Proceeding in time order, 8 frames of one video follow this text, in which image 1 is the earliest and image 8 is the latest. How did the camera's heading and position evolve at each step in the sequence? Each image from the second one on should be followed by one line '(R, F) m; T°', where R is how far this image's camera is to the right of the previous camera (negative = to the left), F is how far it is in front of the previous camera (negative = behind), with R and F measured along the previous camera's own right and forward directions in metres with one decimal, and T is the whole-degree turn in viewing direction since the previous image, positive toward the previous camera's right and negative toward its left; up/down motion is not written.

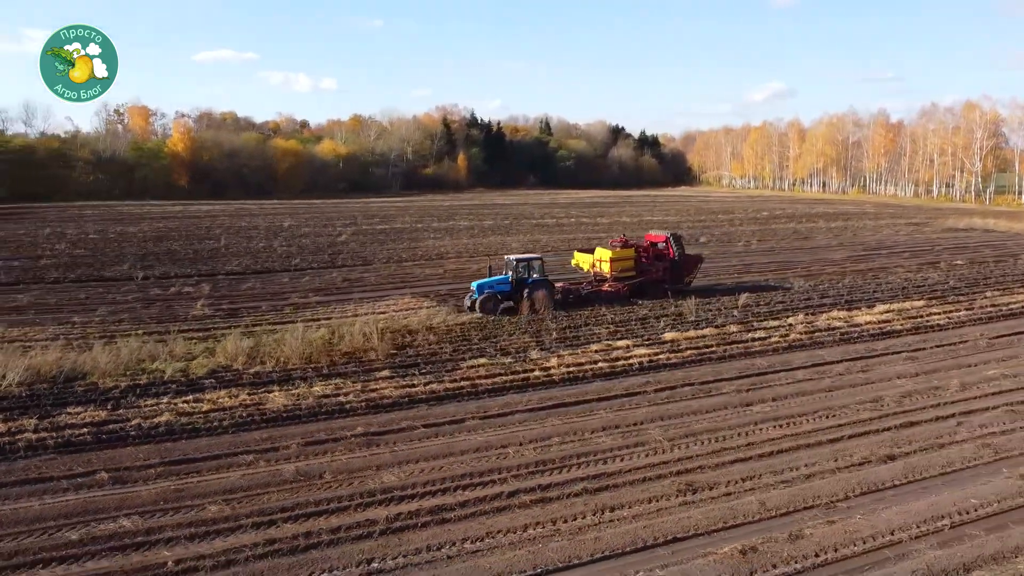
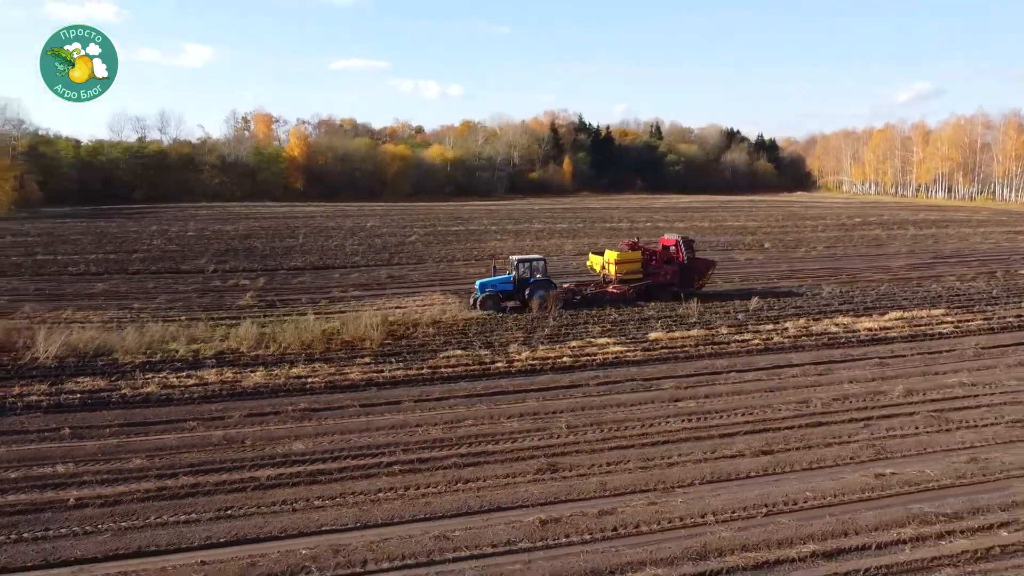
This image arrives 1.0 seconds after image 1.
(+2.3, -0.5) m; -9°
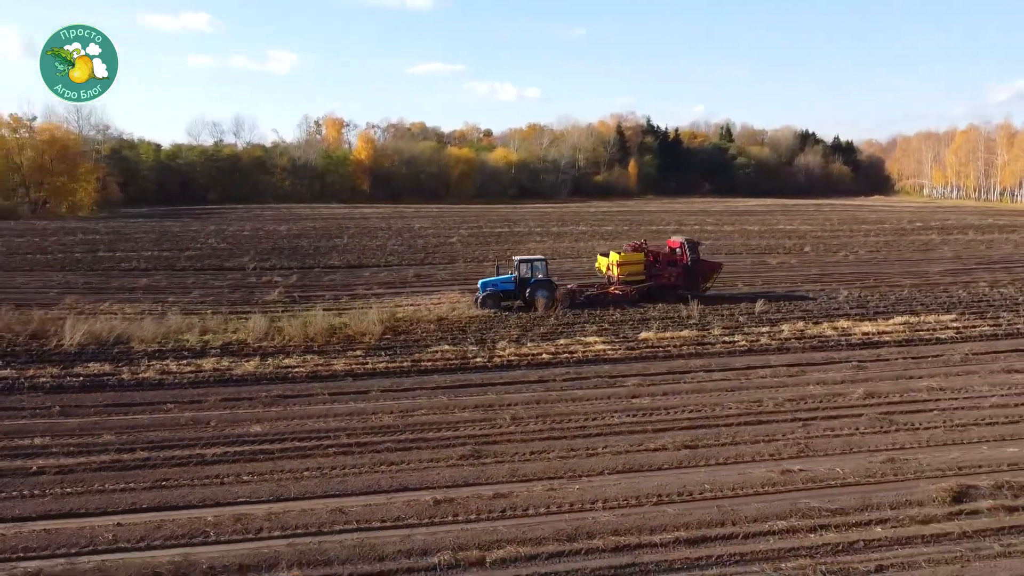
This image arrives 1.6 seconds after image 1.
(+1.5, -0.3) m; -5°
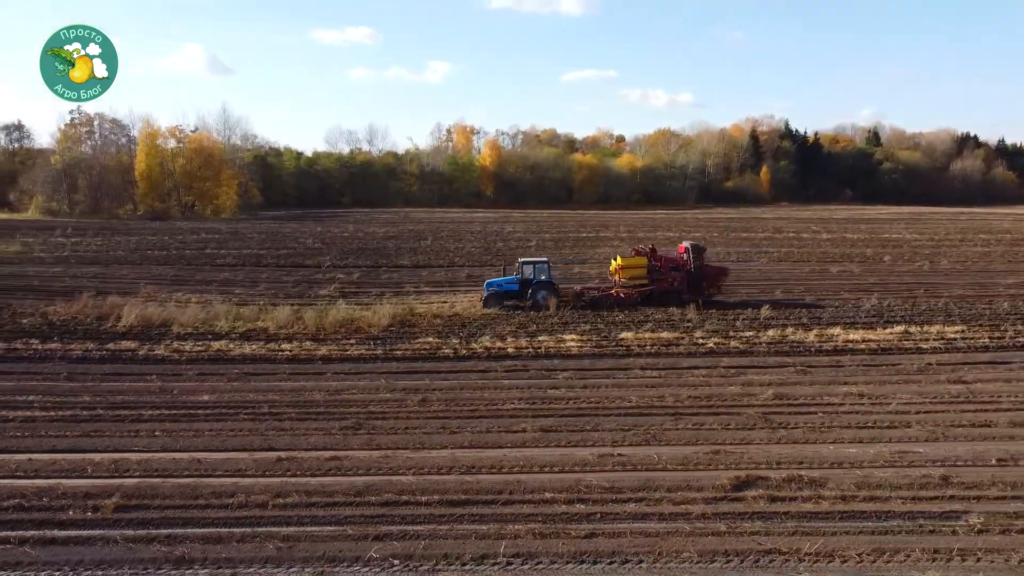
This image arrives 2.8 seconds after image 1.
(+3.0, -0.6) m; -10°
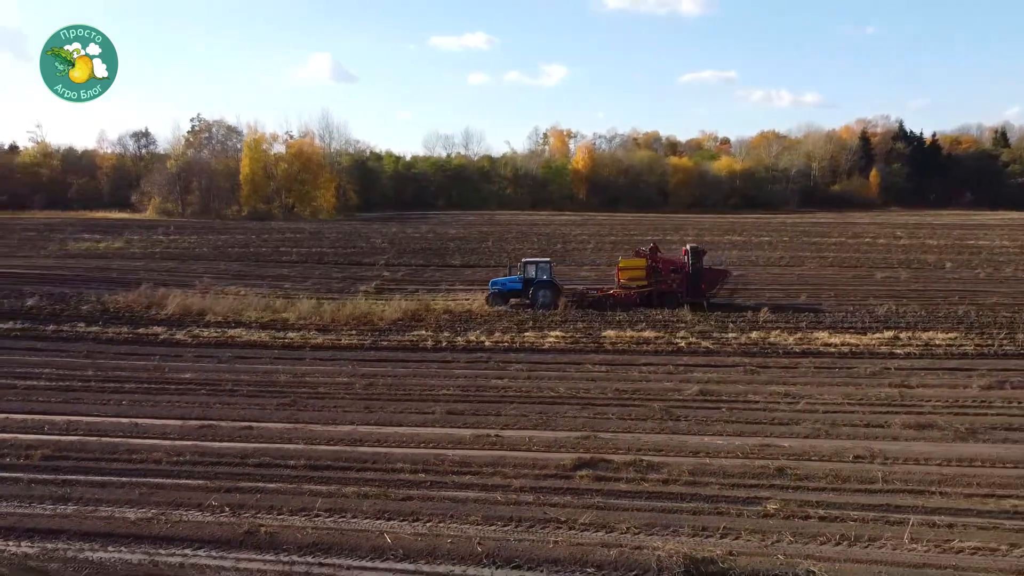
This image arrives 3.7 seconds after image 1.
(+2.4, -0.6) m; -8°
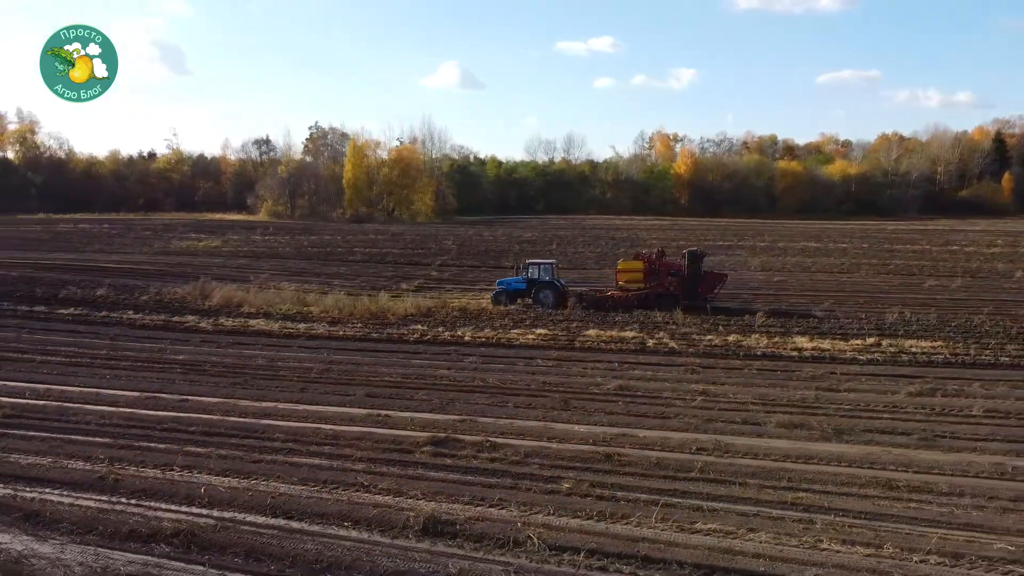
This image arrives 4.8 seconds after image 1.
(+2.7, -0.5) m; -9°
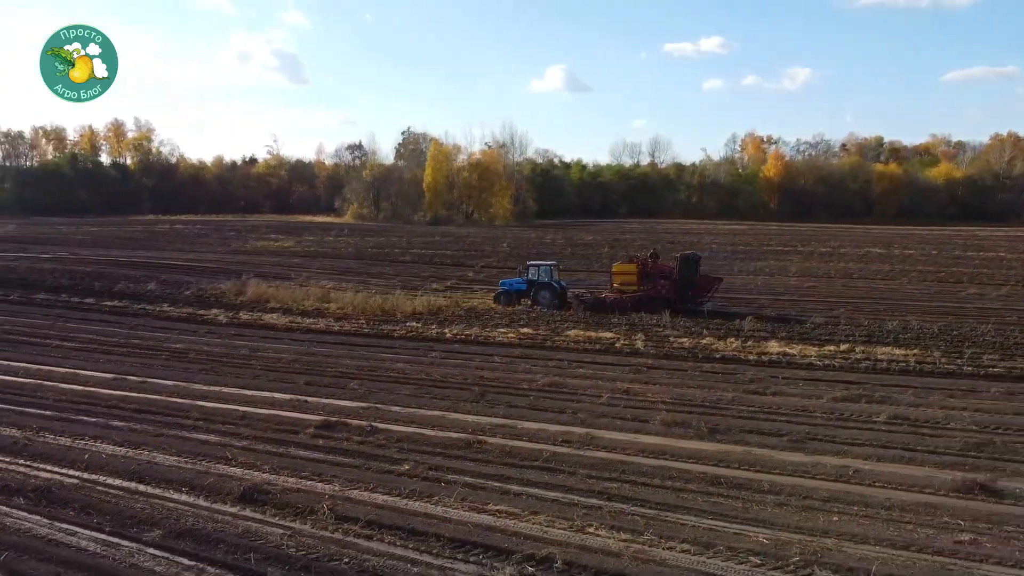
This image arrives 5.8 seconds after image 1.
(+2.4, -0.4) m; -7°
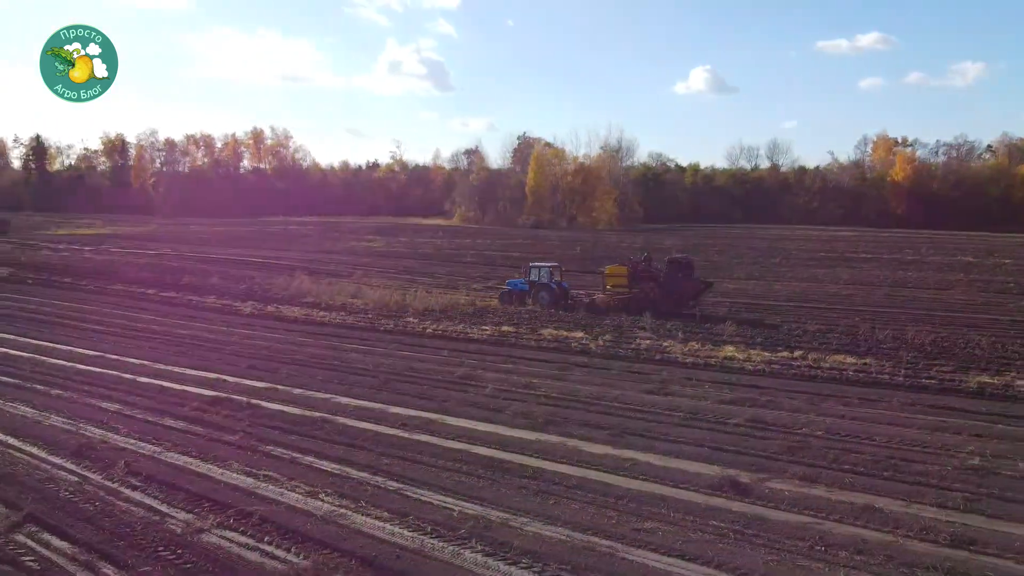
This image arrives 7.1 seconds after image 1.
(+3.3, -0.3) m; -10°
